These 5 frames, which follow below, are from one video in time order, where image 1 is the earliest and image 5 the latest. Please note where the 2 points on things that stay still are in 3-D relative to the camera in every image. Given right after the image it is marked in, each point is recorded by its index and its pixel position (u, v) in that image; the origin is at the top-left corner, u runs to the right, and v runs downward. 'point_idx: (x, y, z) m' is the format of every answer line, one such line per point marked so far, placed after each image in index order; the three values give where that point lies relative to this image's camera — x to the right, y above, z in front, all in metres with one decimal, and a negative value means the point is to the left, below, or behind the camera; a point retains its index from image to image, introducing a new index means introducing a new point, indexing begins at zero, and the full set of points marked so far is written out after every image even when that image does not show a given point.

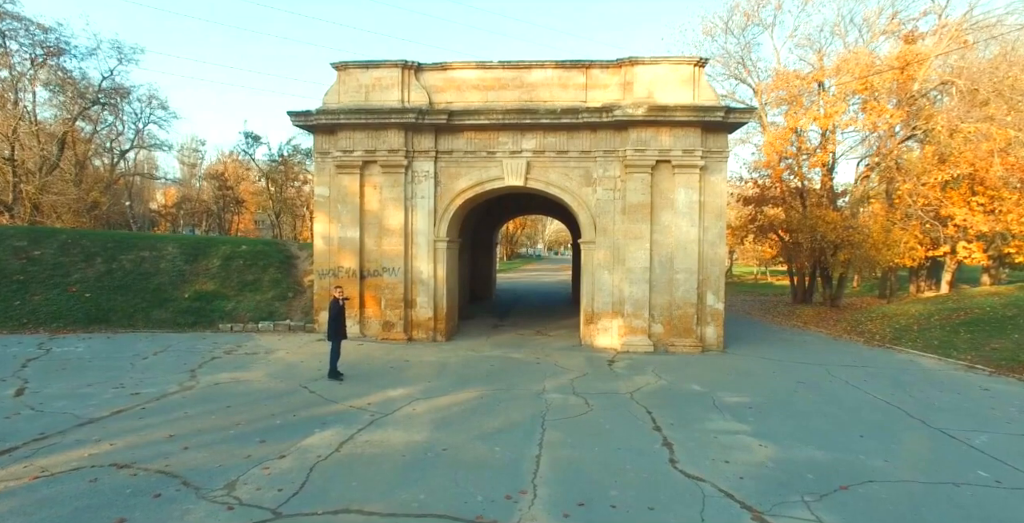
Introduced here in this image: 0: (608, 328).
0: (+2.4, -1.7, +12.6) m
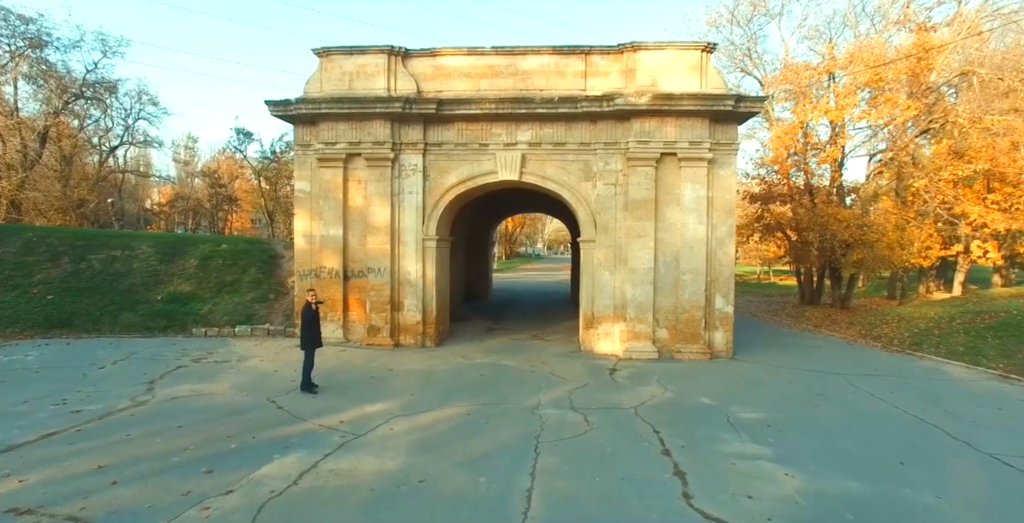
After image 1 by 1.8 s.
0: (+2.3, -1.7, +11.8) m
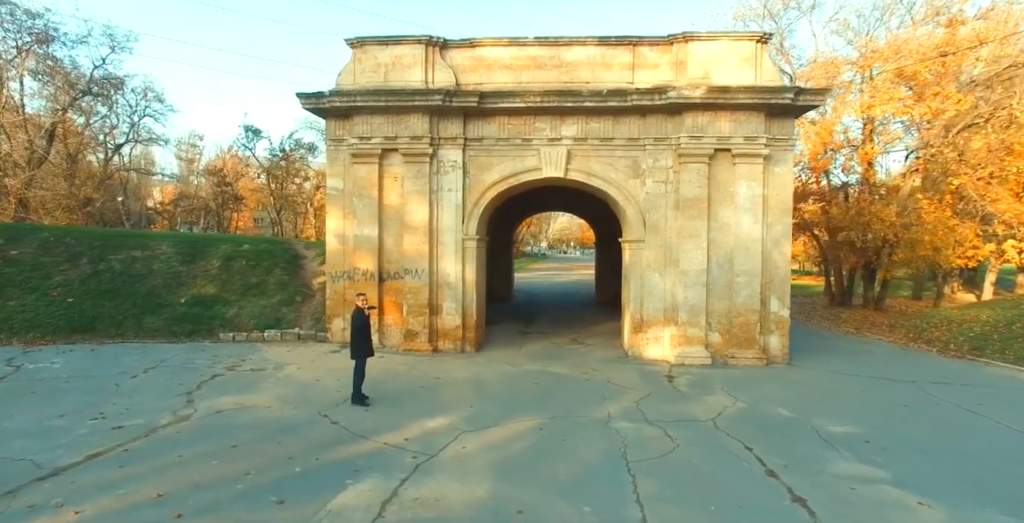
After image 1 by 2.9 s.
0: (+3.2, -1.7, +11.2) m
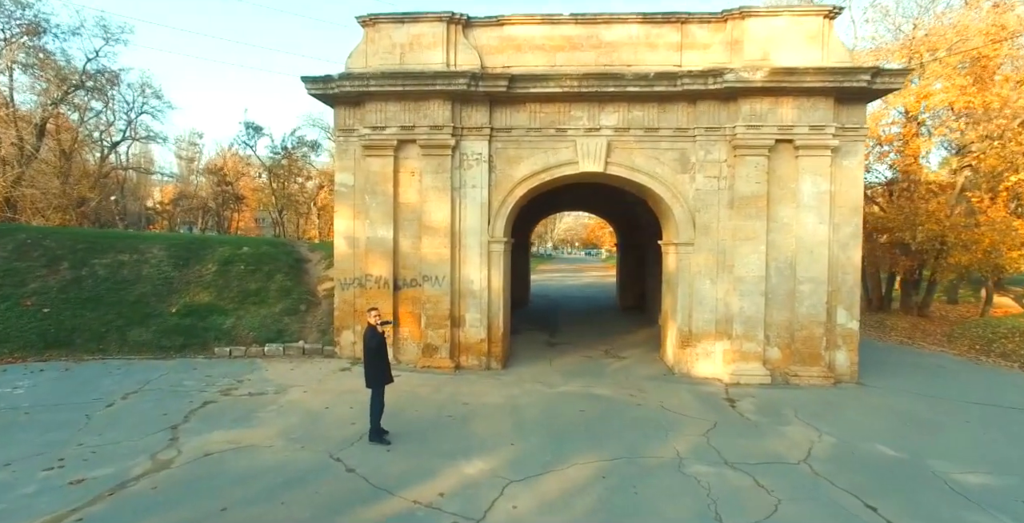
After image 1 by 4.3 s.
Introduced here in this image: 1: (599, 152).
0: (+3.9, -1.8, +9.9) m
1: (+1.7, +2.2, +9.9) m
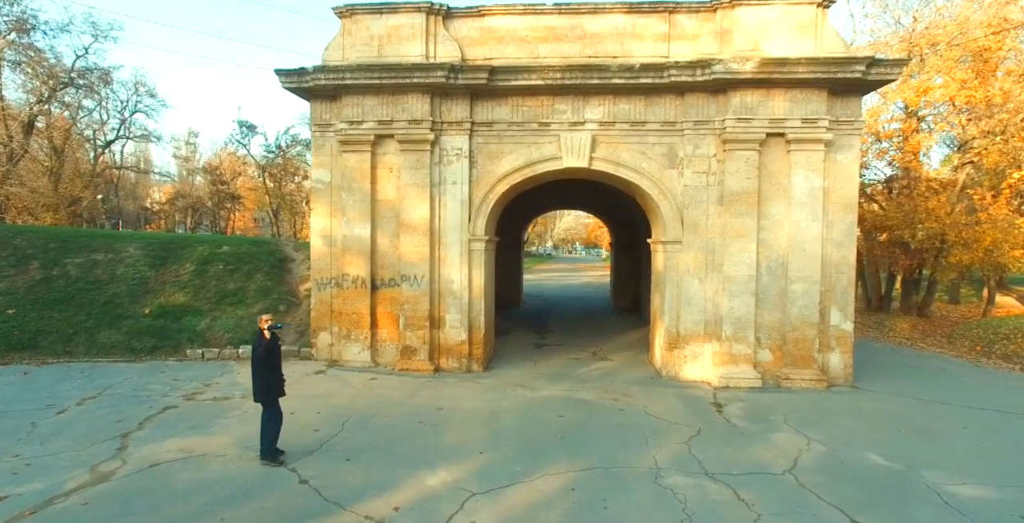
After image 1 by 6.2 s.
0: (+3.5, -1.8, +9.6) m
1: (+1.4, +2.2, +9.6) m
